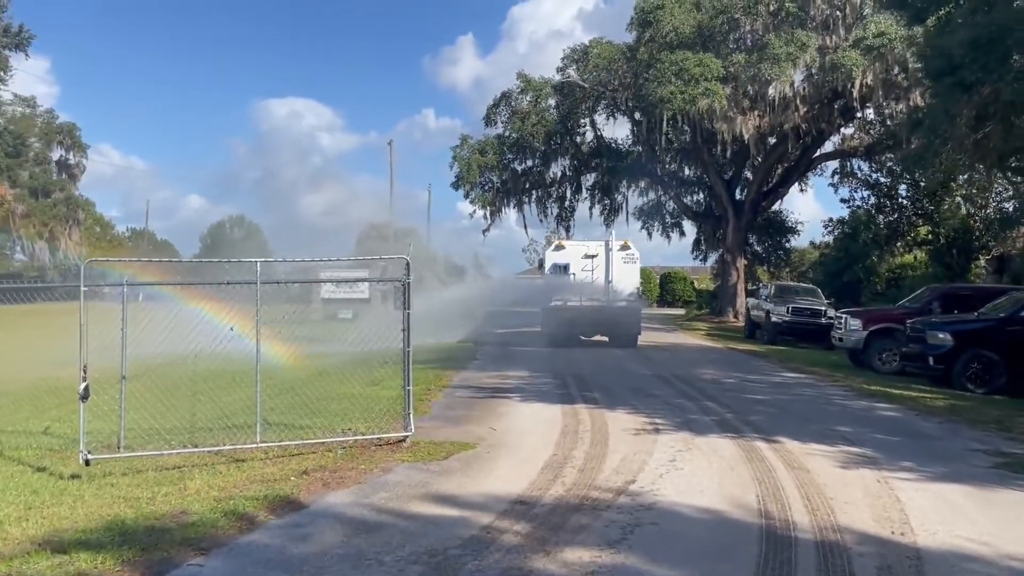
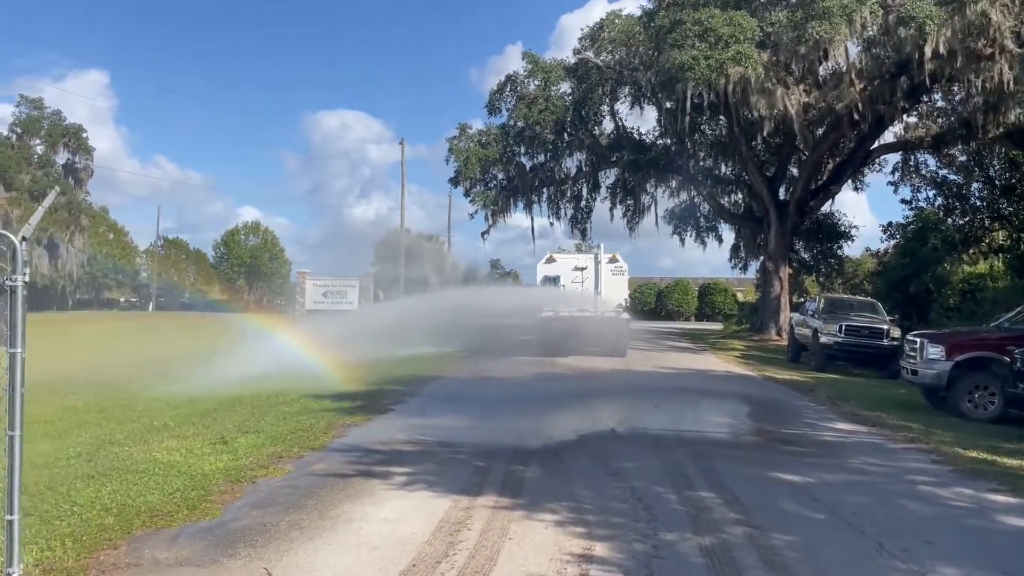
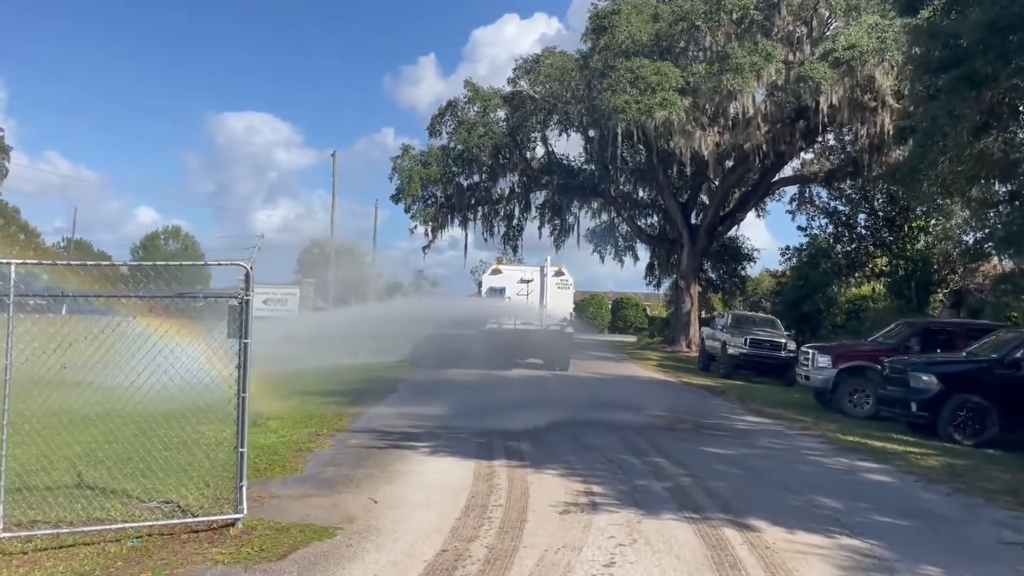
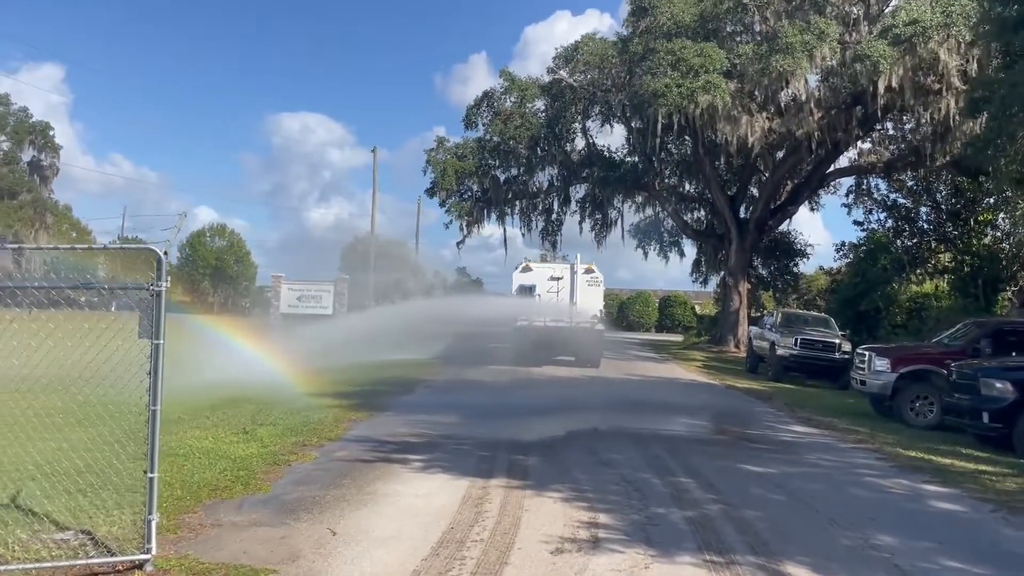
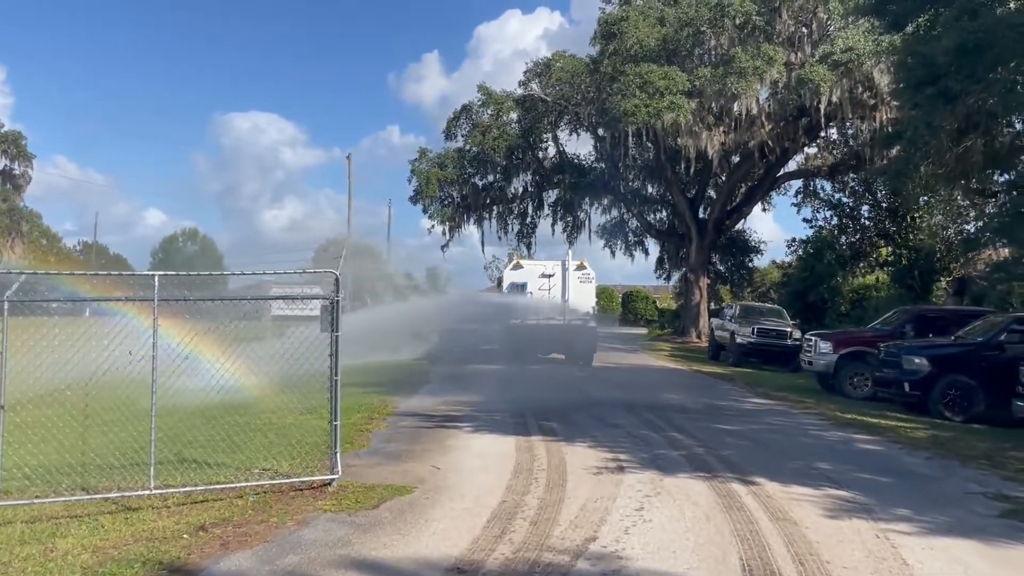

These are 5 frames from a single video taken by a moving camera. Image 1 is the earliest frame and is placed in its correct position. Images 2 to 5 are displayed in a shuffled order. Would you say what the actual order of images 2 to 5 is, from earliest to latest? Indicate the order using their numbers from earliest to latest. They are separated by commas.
5, 3, 4, 2
